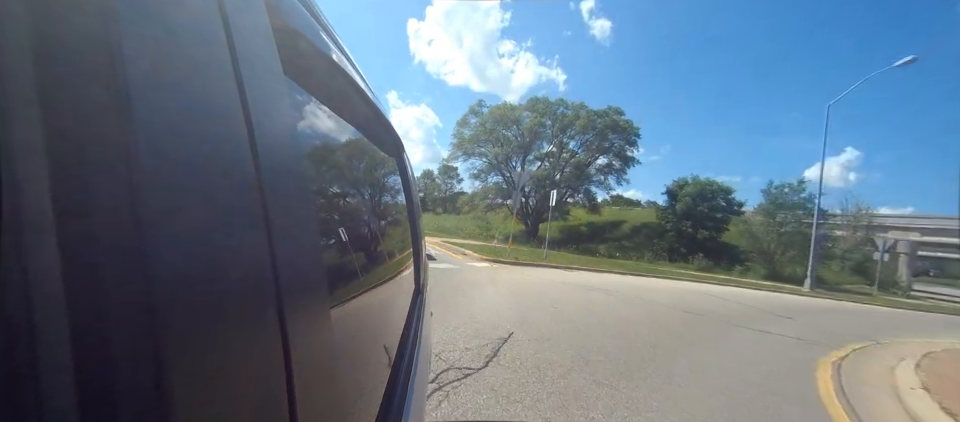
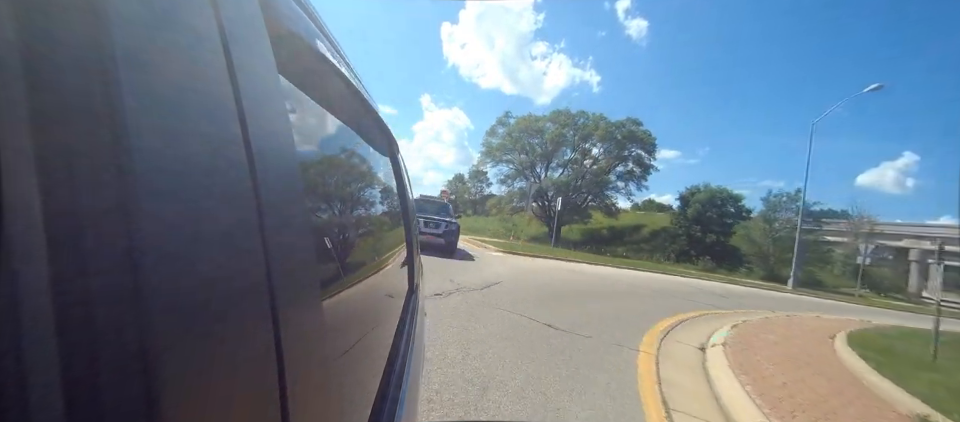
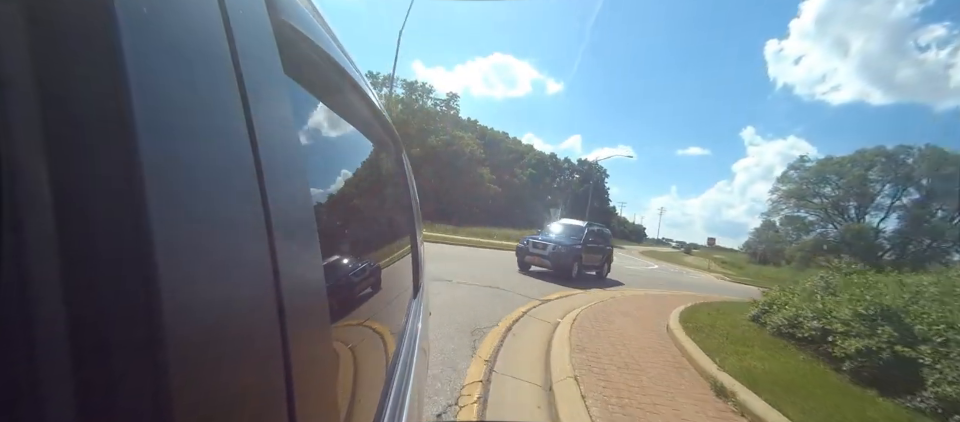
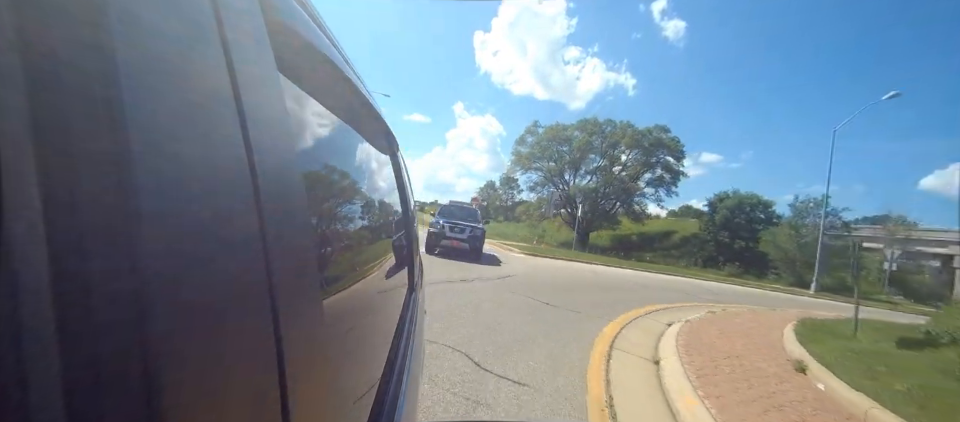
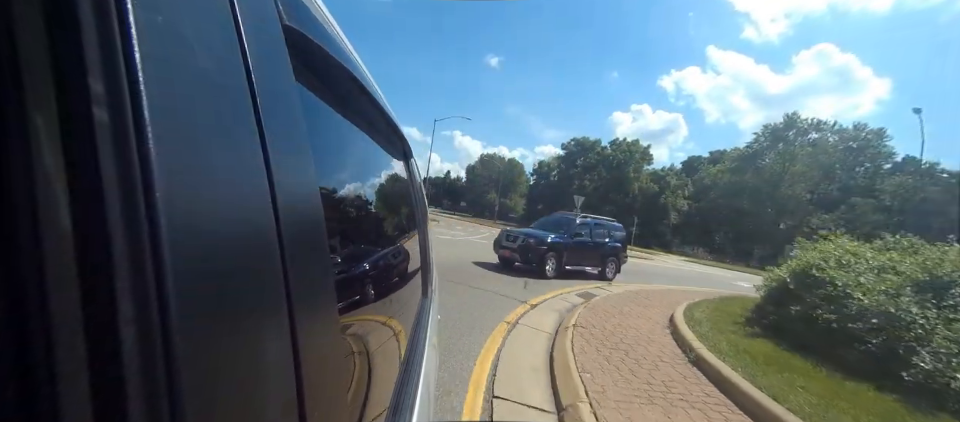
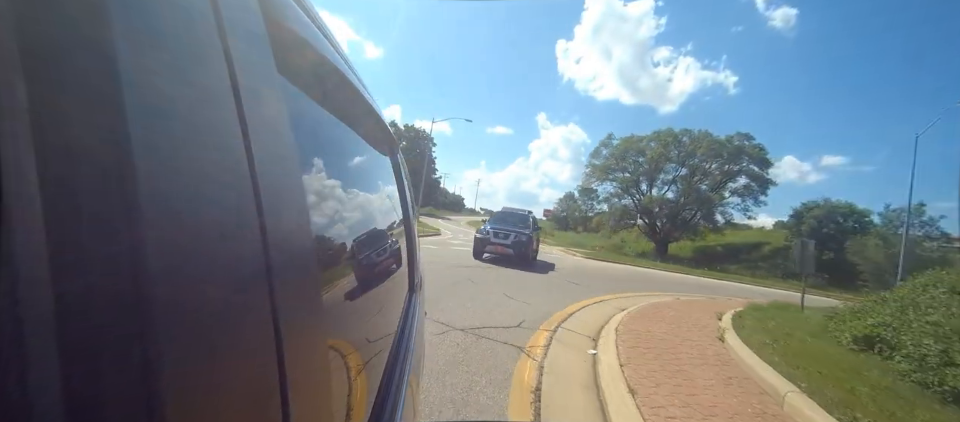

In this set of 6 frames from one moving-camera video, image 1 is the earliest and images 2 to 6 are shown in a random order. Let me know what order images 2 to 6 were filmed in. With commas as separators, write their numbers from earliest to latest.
2, 4, 6, 3, 5
